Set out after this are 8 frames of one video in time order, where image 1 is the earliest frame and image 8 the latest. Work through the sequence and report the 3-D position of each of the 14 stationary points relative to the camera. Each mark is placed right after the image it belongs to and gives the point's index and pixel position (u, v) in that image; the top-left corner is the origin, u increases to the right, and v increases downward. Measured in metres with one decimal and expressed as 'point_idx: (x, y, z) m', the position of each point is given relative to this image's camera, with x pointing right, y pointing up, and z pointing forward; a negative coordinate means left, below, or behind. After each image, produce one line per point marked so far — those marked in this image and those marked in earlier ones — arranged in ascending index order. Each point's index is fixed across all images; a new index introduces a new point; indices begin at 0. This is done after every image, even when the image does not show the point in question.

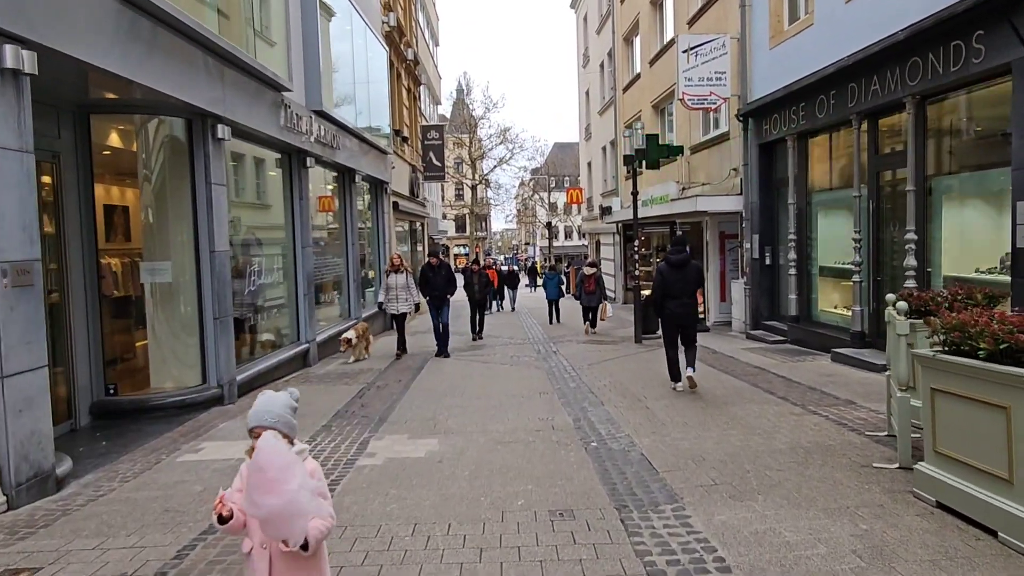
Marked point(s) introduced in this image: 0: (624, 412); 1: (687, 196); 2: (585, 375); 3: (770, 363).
0: (+1.2, -1.3, +7.8) m
1: (+4.0, +2.2, +16.8) m
2: (+1.0, -1.3, +10.5) m
3: (+3.8, -1.1, +10.6) m
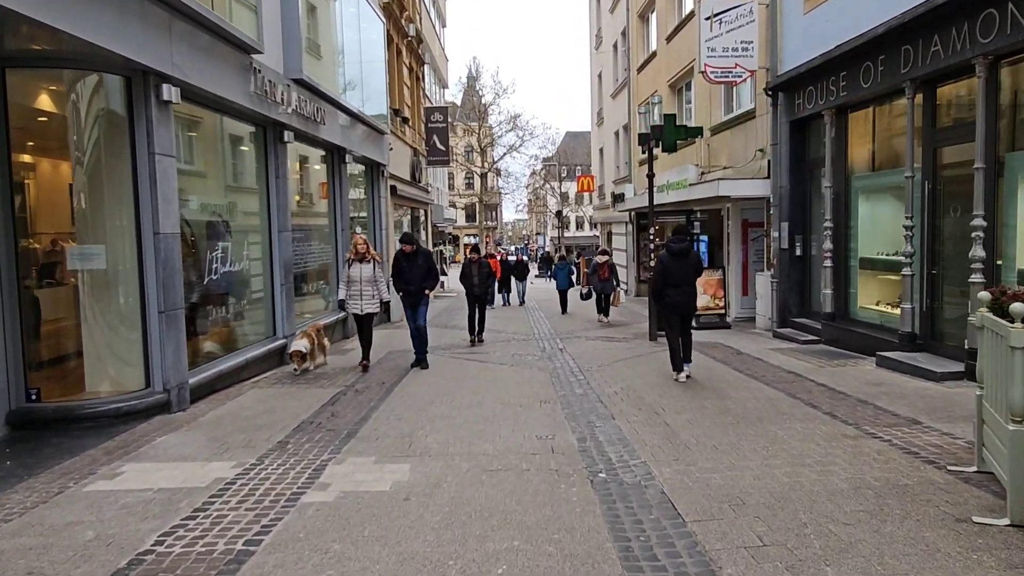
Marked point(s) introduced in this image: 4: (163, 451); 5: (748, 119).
0: (+1.1, -1.3, +6.5) m
1: (+4.1, +2.3, +15.4) m
2: (+1.0, -1.2, +9.3) m
3: (+3.8, -1.0, +9.3) m
4: (-2.9, -1.4, +6.0) m
5: (+4.6, +3.3, +14.3) m
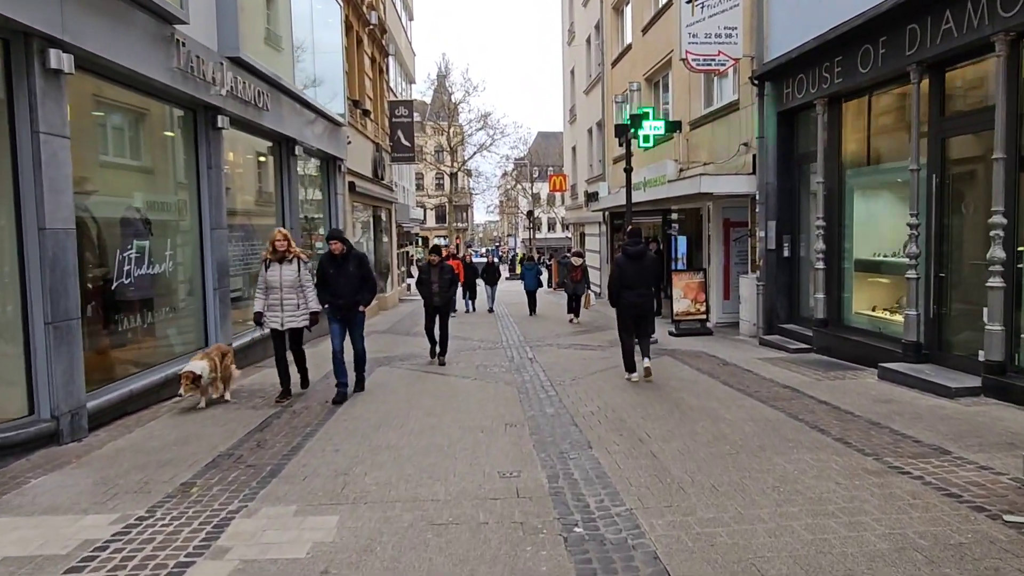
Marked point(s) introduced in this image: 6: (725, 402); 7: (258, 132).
0: (+0.8, -1.3, +5.4) m
1: (+3.5, +2.3, +14.5) m
2: (+0.6, -1.2, +8.2) m
3: (+3.3, -1.1, +8.4) m
4: (-3.2, -1.4, +4.8) m
5: (+4.0, +3.3, +13.4) m
6: (+2.1, -1.2, +7.3) m
7: (-4.2, +2.5, +11.9) m
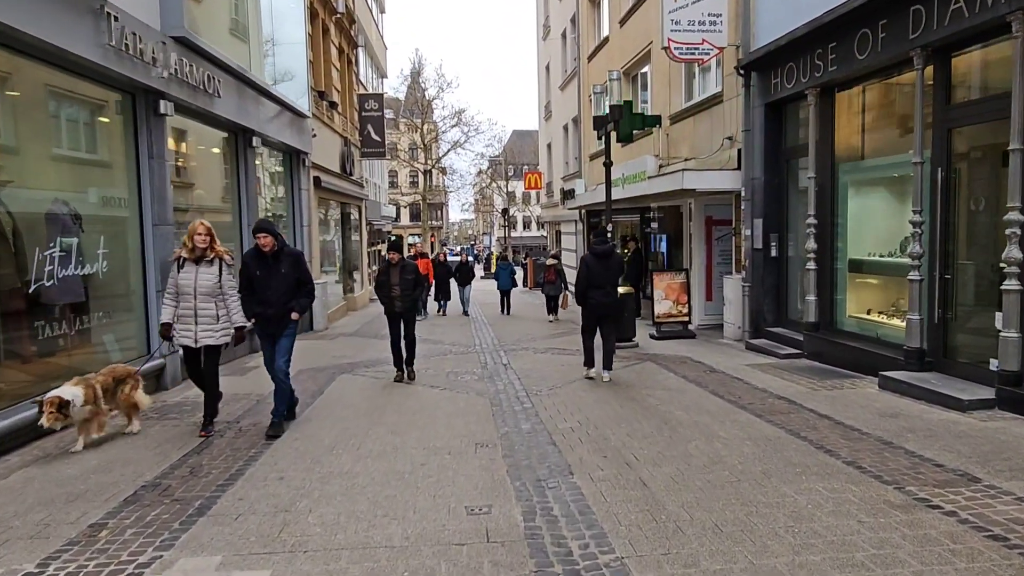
0: (+0.6, -1.3, +4.7) m
1: (+3.0, +2.2, +13.9) m
2: (+0.3, -1.2, +7.5) m
3: (+3.0, -1.1, +7.8) m
4: (-3.4, -1.4, +4.0) m
5: (+3.6, +3.2, +12.8) m
6: (+1.9, -1.2, +6.7) m
7: (-4.6, +2.5, +11.0) m
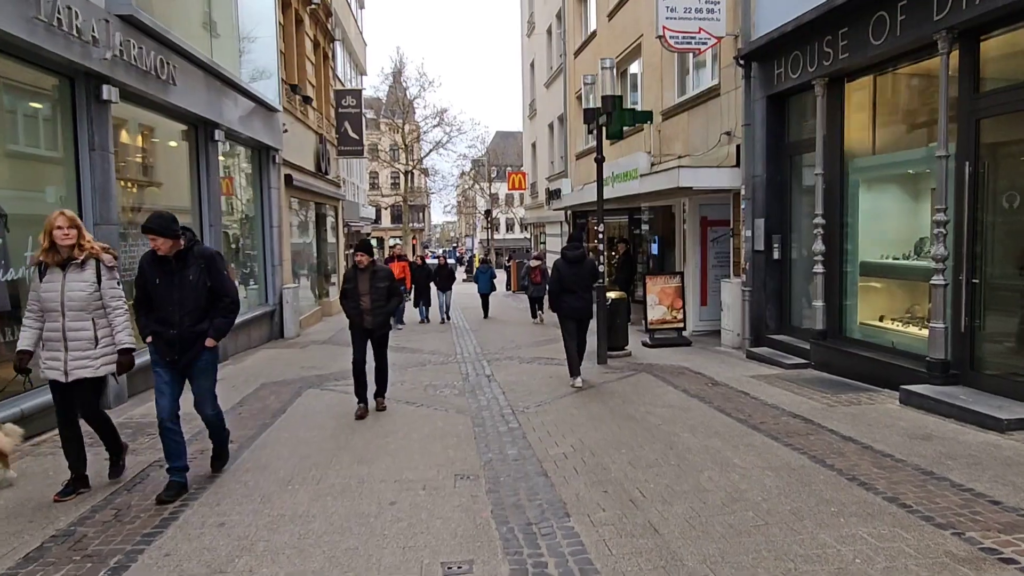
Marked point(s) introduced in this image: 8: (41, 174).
0: (+0.5, -1.4, +4.0) m
1: (+2.7, +2.2, +13.2) m
2: (+0.2, -1.3, +6.7) m
3: (+2.9, -1.1, +7.0) m
4: (-3.4, -1.5, +3.1) m
5: (+3.3, +3.2, +12.1) m
6: (+1.7, -1.2, +5.9) m
7: (-4.8, +2.5, +10.1) m
8: (-4.7, +1.1, +7.3) m
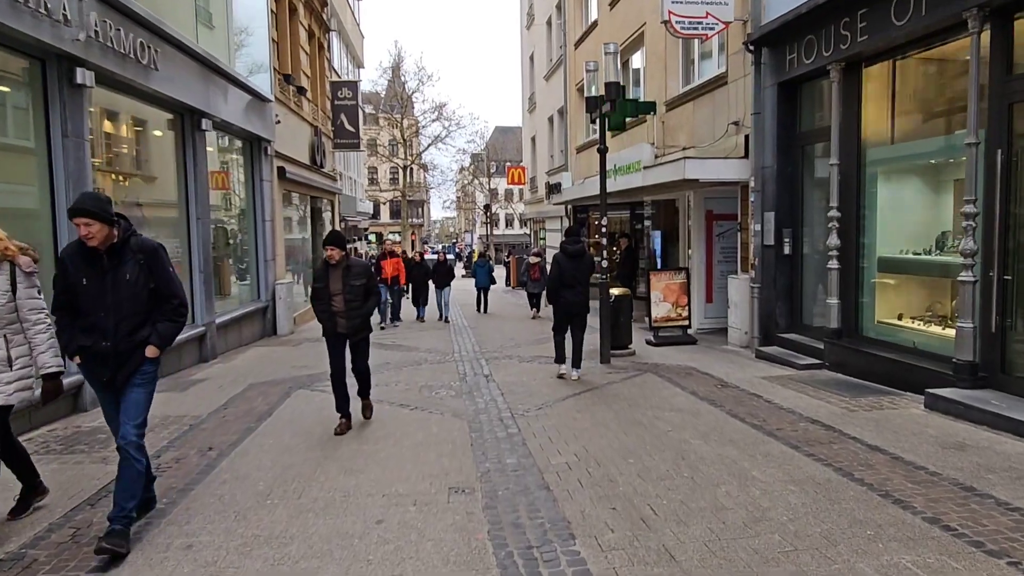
0: (+0.5, -1.4, +3.5) m
1: (+2.7, +2.2, +12.7) m
2: (+0.2, -1.3, +6.3) m
3: (+2.9, -1.1, +6.6) m
4: (-3.4, -1.5, +2.7) m
5: (+3.3, +3.2, +11.7) m
6: (+1.7, -1.2, +5.5) m
7: (-4.8, +2.5, +9.7) m
8: (-4.7, +1.2, +6.8) m
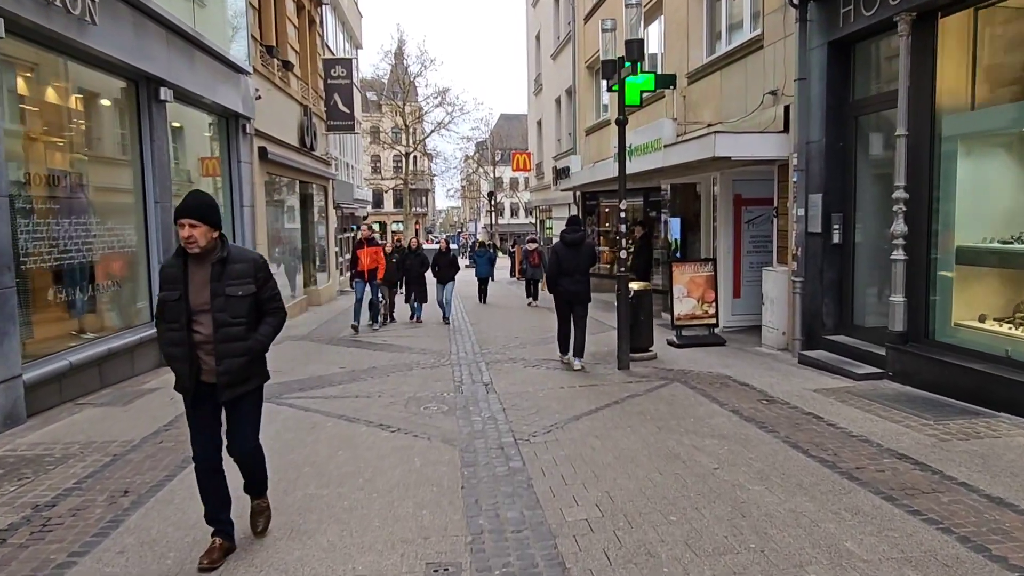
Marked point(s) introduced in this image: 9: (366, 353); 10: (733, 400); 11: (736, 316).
0: (+0.5, -1.4, +2.2) m
1: (+2.7, +2.3, +11.3) m
2: (+0.2, -1.3, +4.9) m
3: (+2.9, -1.1, +5.2) m
4: (-3.4, -1.5, +1.4) m
5: (+3.3, +3.3, +10.2) m
6: (+1.8, -1.2, +4.1) m
7: (-4.8, +2.6, +8.3) m
8: (-4.6, +1.2, +5.5) m
9: (-2.1, -0.9, +10.4) m
10: (+2.1, -1.0, +6.8) m
11: (+3.5, -0.4, +11.3) m
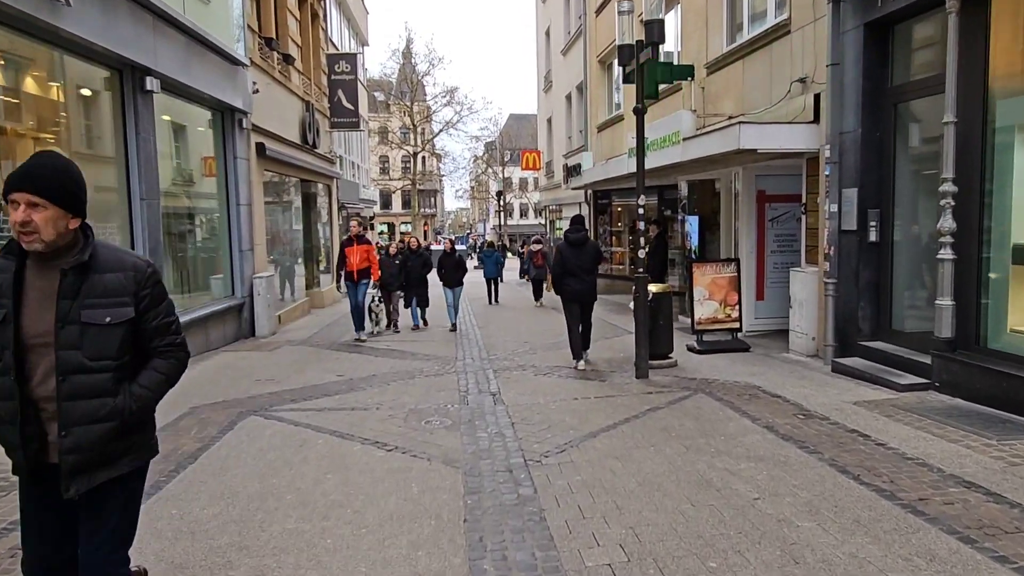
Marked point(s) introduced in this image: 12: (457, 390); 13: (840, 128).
0: (+0.6, -1.4, +1.6) m
1: (+2.9, +2.3, +10.7) m
2: (+0.2, -1.3, +4.3) m
3: (+3.0, -1.1, +4.6) m
4: (-3.4, -1.5, +0.8) m
5: (+3.5, +3.3, +9.6) m
6: (+1.8, -1.2, +3.5) m
7: (-4.7, +2.5, +7.8) m
8: (-4.6, +1.2, +4.9) m
9: (-2.0, -1.0, +9.9) m
10: (+2.2, -1.1, +6.2) m
11: (+3.6, -0.4, +10.7) m
12: (-0.6, -1.1, +7.9) m
13: (+3.6, +1.8, +8.0) m
